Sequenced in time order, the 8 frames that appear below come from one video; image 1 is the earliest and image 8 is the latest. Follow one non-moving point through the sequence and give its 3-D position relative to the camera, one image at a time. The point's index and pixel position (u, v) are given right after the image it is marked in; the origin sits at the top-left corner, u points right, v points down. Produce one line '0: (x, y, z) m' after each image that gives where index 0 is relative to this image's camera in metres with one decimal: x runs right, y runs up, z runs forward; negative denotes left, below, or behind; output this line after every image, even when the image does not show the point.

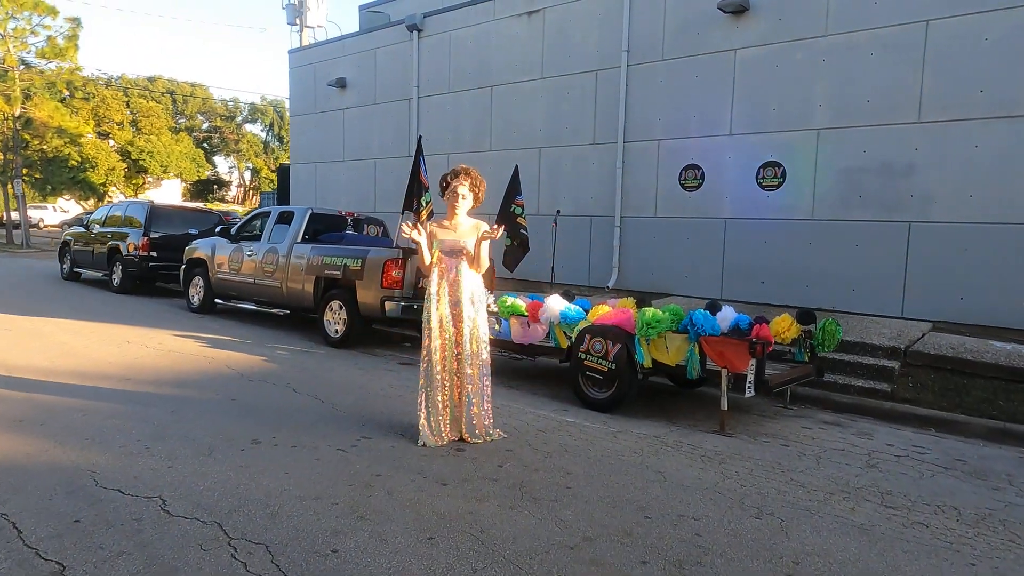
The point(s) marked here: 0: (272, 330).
0: (-3.4, -0.6, +9.5) m
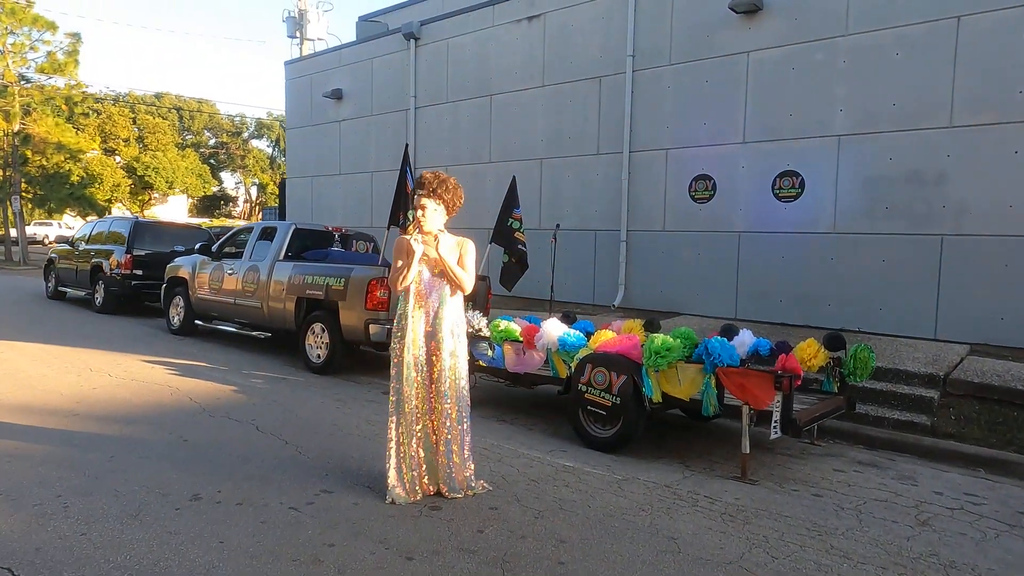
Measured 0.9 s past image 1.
0: (-3.5, -0.9, +8.9) m
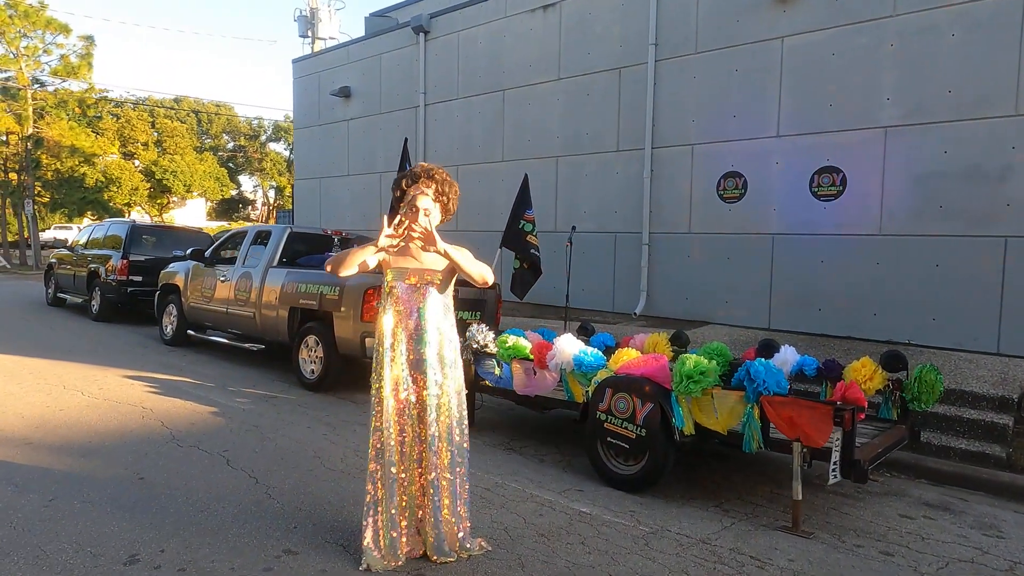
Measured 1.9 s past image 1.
0: (-3.3, -1.0, +8.2) m
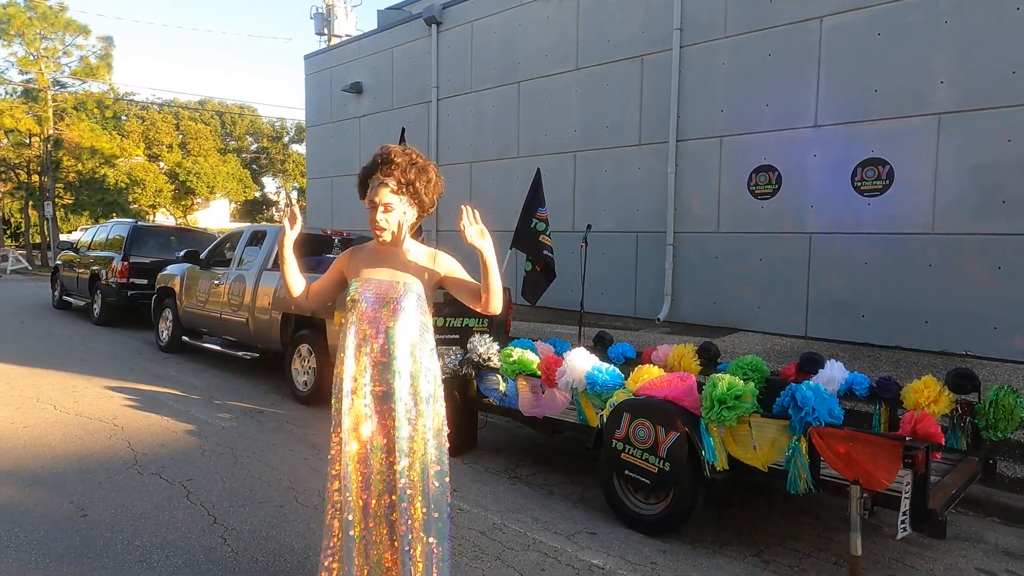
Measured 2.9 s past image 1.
0: (-3.2, -1.1, +7.7) m
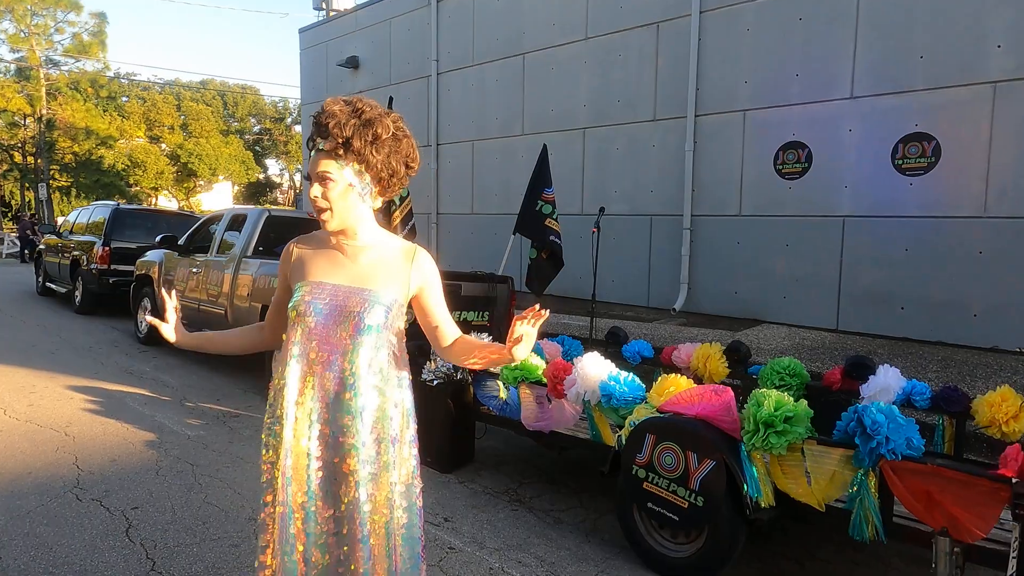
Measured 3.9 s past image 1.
0: (-3.2, -0.9, +7.0) m
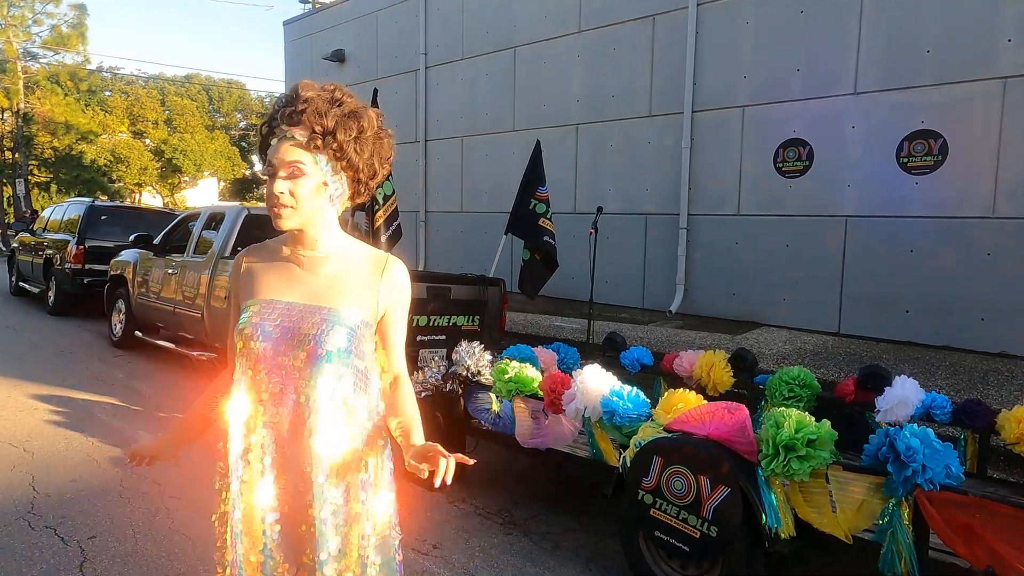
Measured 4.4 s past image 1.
0: (-3.2, -1.0, +6.7) m
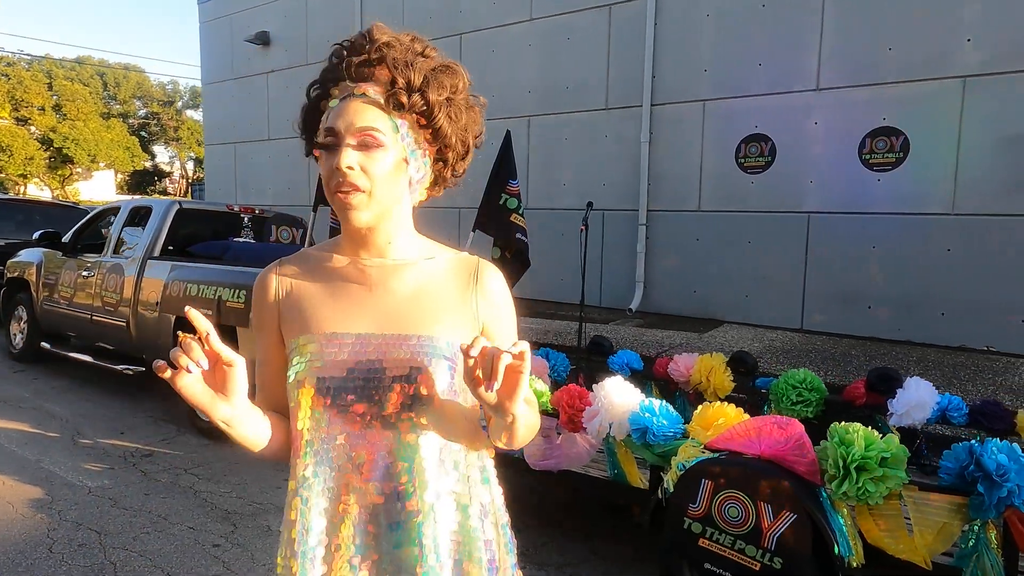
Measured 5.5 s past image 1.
0: (-3.5, -1.0, +5.9) m
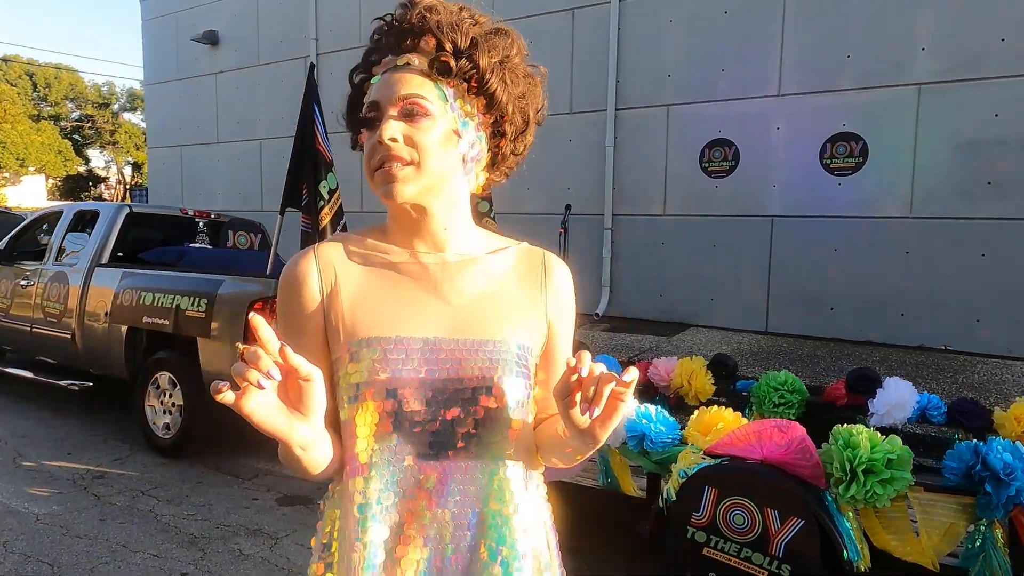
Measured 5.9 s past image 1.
0: (-3.7, -1.1, +5.5) m
